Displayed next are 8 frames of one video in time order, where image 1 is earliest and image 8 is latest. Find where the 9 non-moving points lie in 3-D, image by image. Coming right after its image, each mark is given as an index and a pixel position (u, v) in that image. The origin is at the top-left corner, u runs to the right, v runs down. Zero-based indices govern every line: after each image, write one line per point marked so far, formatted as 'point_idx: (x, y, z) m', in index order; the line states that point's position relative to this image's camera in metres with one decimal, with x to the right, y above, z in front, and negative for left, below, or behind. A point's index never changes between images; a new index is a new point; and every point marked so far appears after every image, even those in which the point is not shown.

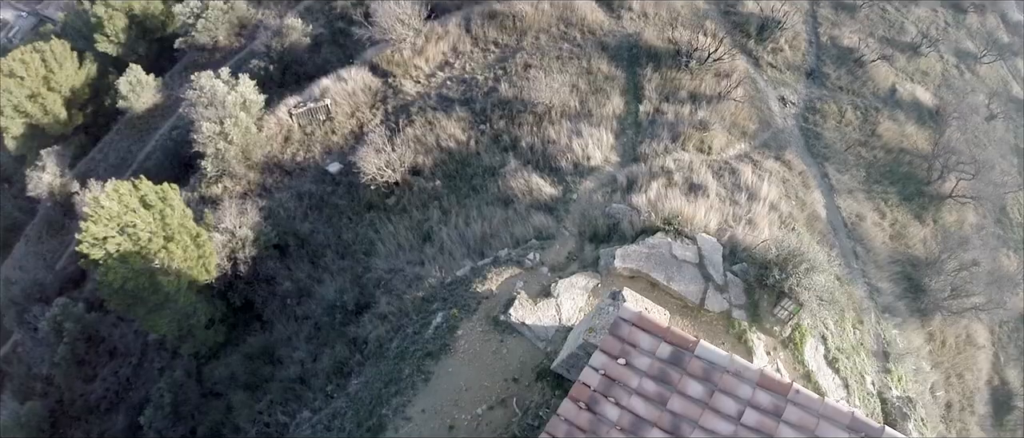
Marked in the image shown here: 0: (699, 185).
0: (+3.4, +0.5, +9.5) m
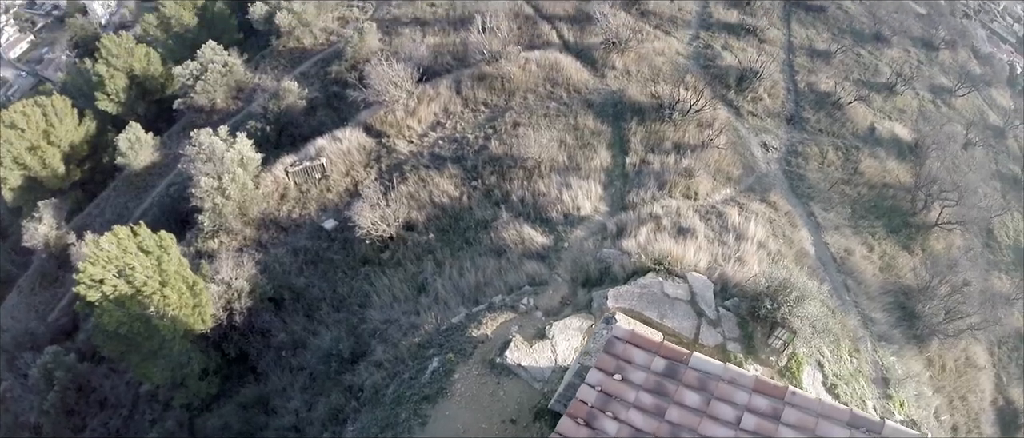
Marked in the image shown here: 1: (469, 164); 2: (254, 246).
0: (+3.2, -0.2, +9.6) m
1: (-1.0, +1.1, +12.0) m
2: (-5.6, -0.3, +11.3) m
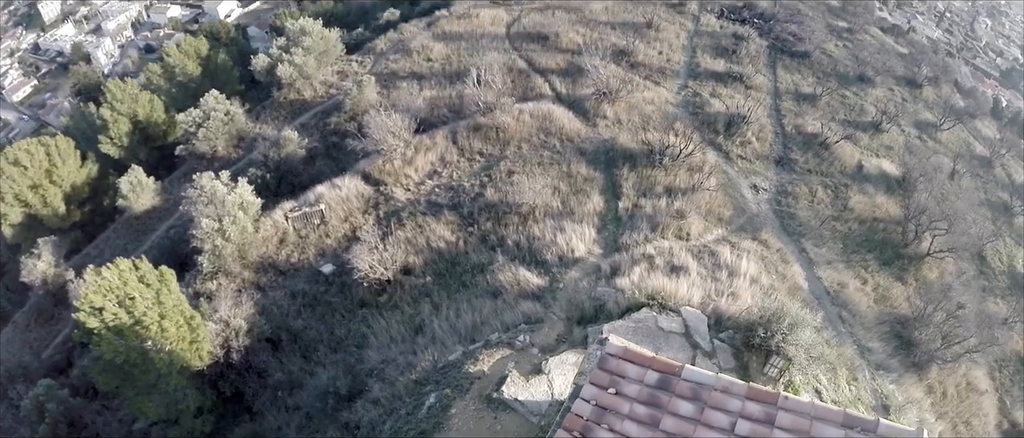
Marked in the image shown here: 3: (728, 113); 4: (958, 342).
0: (+3.2, -0.9, +9.7) m
1: (-1.1, +0.1, +12.2) m
2: (-5.7, -1.4, +11.4) m
3: (+7.2, +3.4, +17.2) m
4: (+8.5, -2.3, +9.8) m
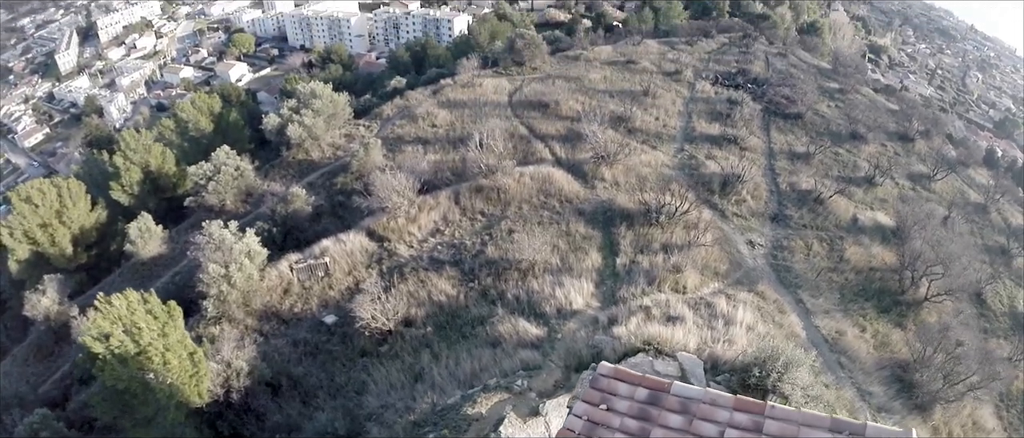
0: (+3.1, -1.8, +9.8) m
1: (-1.1, -1.1, +12.5) m
2: (-5.6, -2.6, +11.5) m
3: (+7.2, +1.5, +17.8) m
4: (+8.5, -3.1, +9.7) m
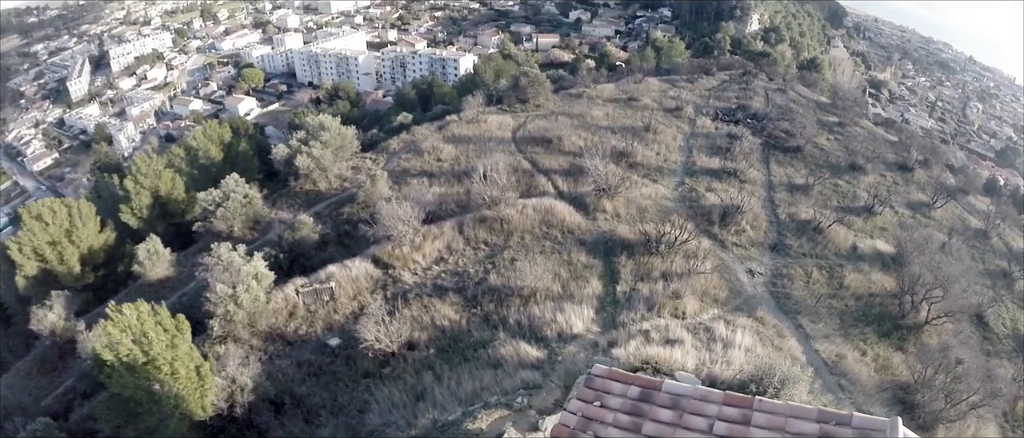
0: (+3.2, -2.3, +9.9) m
1: (-1.0, -1.8, +12.7) m
2: (-5.6, -3.1, +11.6) m
3: (+7.3, +0.5, +18.1) m
4: (+8.5, -3.6, +9.6) m
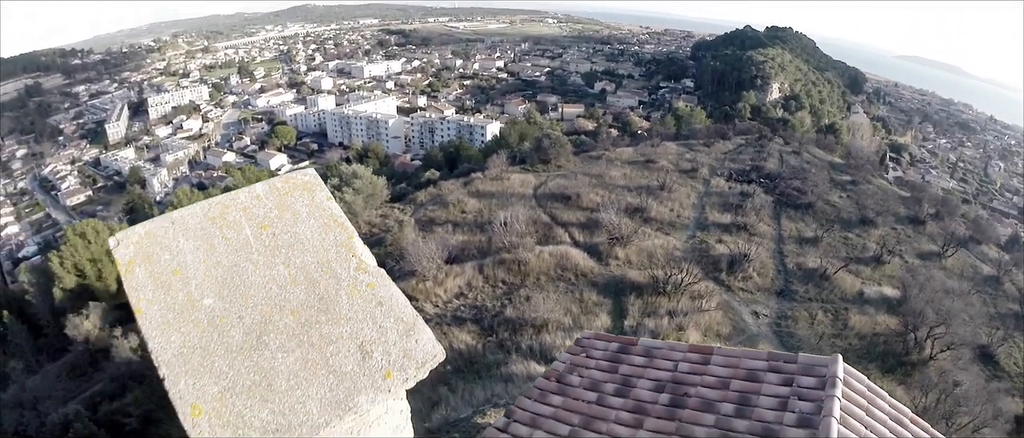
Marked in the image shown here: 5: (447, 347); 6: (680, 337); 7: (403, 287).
0: (+3.4, -2.9, +10.5) m
1: (-0.7, -2.7, +13.5) m
2: (-5.4, -3.8, +12.5) m
3: (+7.9, -1.3, +18.8) m
4: (+8.6, -4.3, +9.9) m
5: (-1.6, -3.0, +12.2) m
6: (+4.0, -2.7, +12.2) m
7: (-3.4, -2.1, +16.0) m
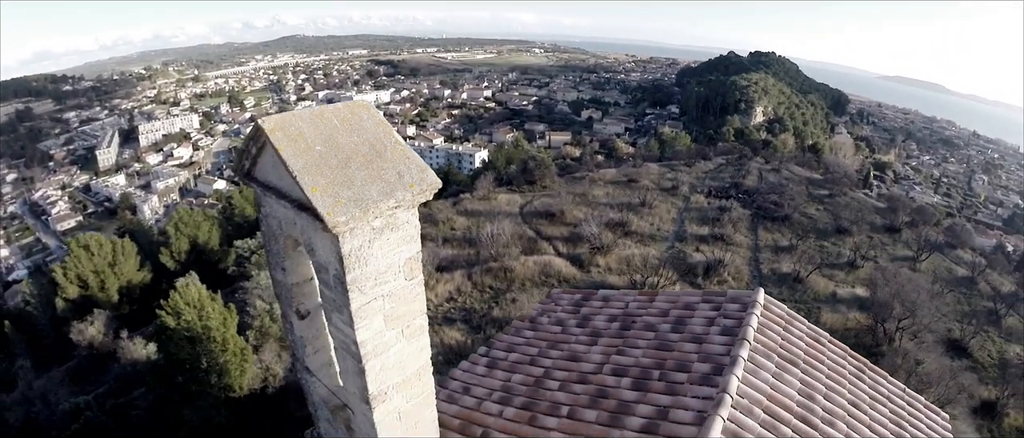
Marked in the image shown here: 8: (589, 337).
0: (+3.1, -2.8, +11.4) m
1: (-1.1, -2.8, +14.3) m
2: (-5.7, -3.9, +13.1) m
3: (+7.4, -1.6, +19.8) m
4: (+8.3, -4.1, +10.8) m
5: (-1.9, -3.1, +13.0) m
6: (+3.6, -2.7, +13.1) m
7: (-3.8, -2.4, +16.7) m
8: (+0.7, -1.1, +4.9) m
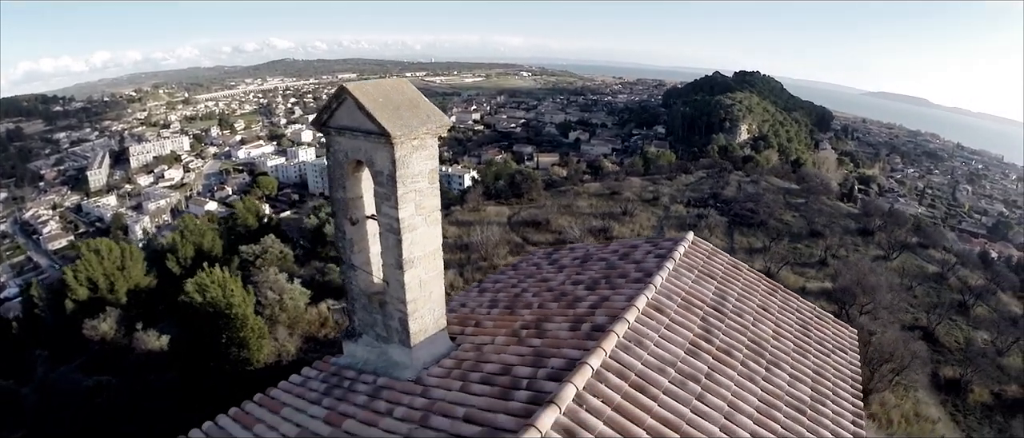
0: (+2.8, -2.5, +12.8) m
1: (-1.4, -2.7, +15.6) m
2: (-6.0, -3.8, +14.3) m
3: (+6.9, -1.6, +21.3) m
4: (+8.1, -3.7, +12.2) m
5: (-2.2, -2.9, +14.2) m
6: (+3.3, -2.5, +14.5) m
7: (-4.2, -2.4, +18.0) m
8: (+0.6, -0.6, +6.3) m
